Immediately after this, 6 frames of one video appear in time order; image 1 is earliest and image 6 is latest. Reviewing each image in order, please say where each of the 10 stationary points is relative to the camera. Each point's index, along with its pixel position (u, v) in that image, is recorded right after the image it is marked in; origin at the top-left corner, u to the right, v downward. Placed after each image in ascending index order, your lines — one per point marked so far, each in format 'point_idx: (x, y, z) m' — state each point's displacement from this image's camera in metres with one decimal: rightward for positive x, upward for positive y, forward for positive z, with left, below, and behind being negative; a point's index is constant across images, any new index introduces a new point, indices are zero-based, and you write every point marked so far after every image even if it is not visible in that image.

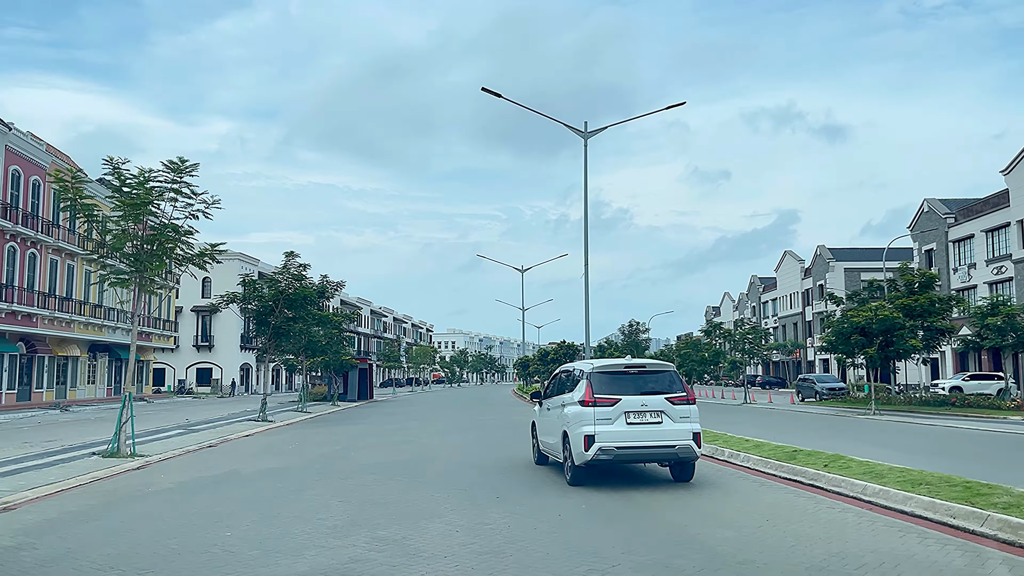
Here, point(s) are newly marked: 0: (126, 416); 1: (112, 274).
0: (-7.4, -2.5, +15.6) m
1: (-8.0, +0.3, +16.2) m
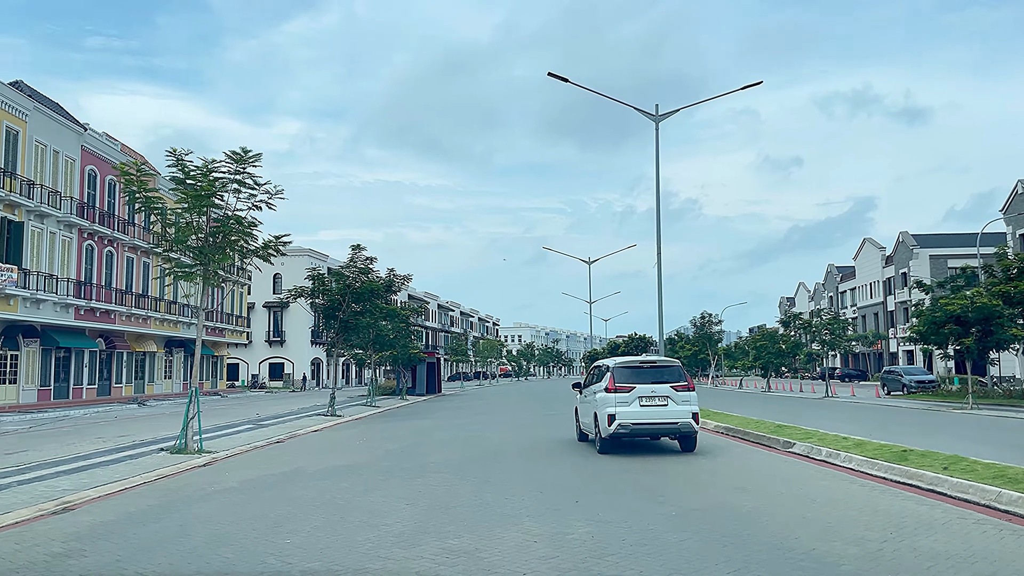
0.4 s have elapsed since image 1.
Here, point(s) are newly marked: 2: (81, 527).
0: (-6.0, -2.3, +15.4) m
1: (-6.6, +0.4, +16.0) m
2: (-4.4, -2.5, +8.3) m
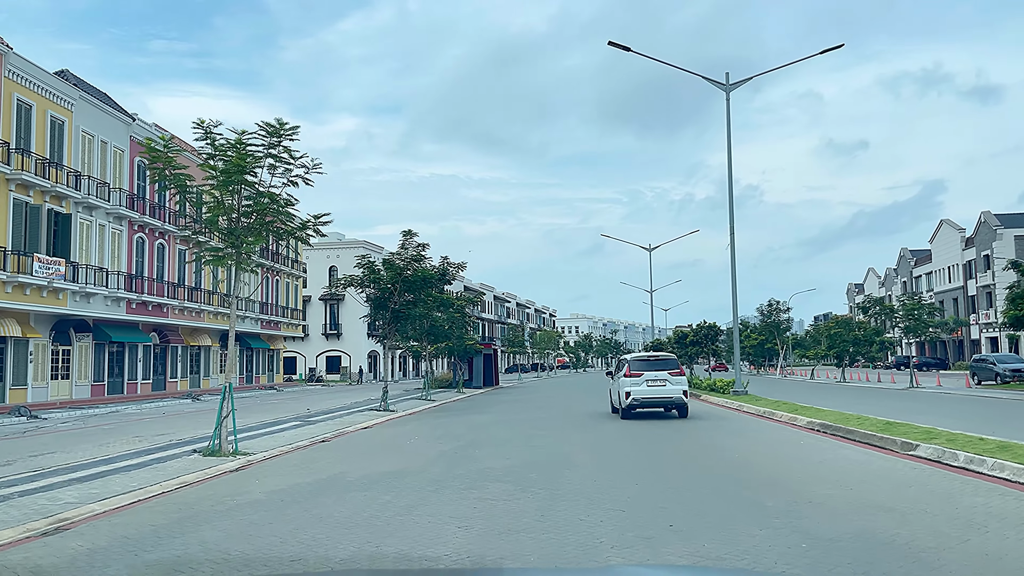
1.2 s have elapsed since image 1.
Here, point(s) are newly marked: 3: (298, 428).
0: (-4.9, -2.1, +14.0) m
1: (-5.4, +0.7, +14.6) m
2: (-3.7, -2.3, +6.8) m
3: (-5.2, -3.4, +19.7) m
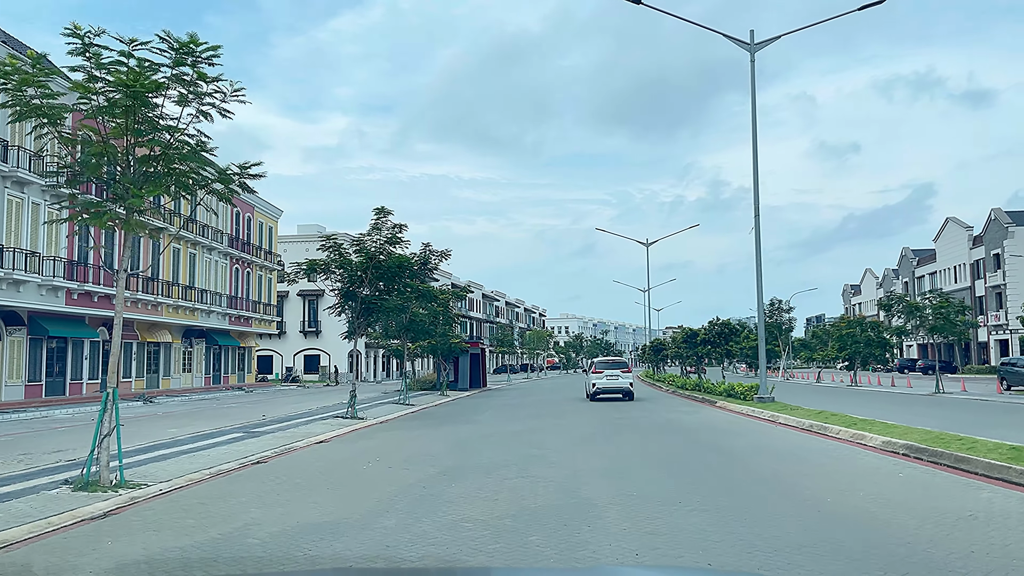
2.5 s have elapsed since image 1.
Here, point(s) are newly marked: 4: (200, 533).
0: (-5.0, -1.7, +10.2) m
1: (-5.6, +1.0, +10.8) m
2: (-3.7, -1.9, +3.0) m
3: (-5.4, -3.0, +15.9) m
4: (-2.9, -2.2, +7.7) m
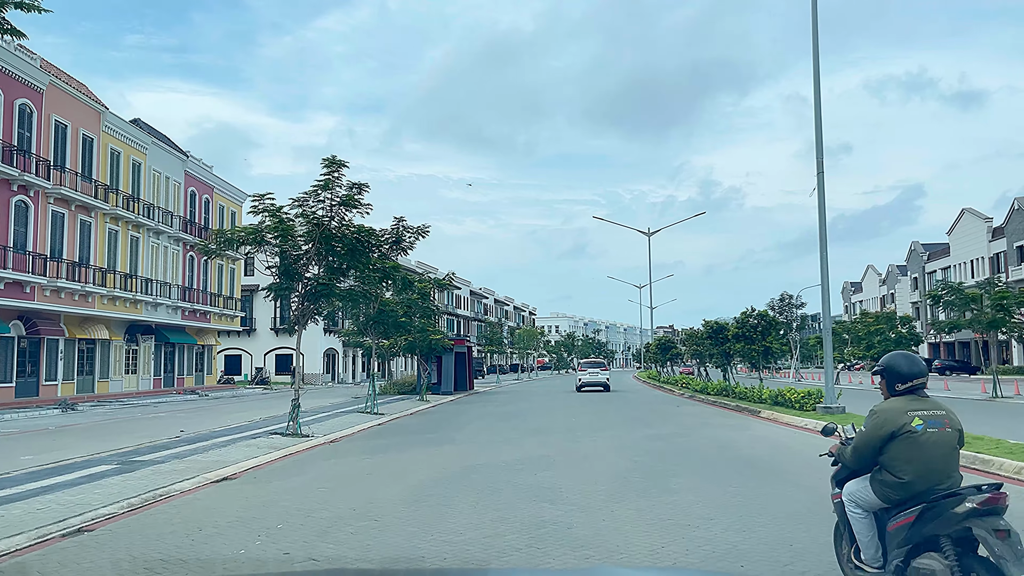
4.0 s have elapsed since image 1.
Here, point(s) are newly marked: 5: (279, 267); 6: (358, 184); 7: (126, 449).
0: (-5.0, -1.2, +4.7) m
1: (-5.6, +1.5, +5.4) m
2: (-3.6, -1.4, -2.4) m
3: (-5.4, -2.5, +10.5) m
4: (-2.9, -1.7, +2.3) m
5: (-5.3, +0.5, +19.4) m
6: (-3.5, +2.3, +18.4) m
7: (-6.8, -2.8, +14.4) m
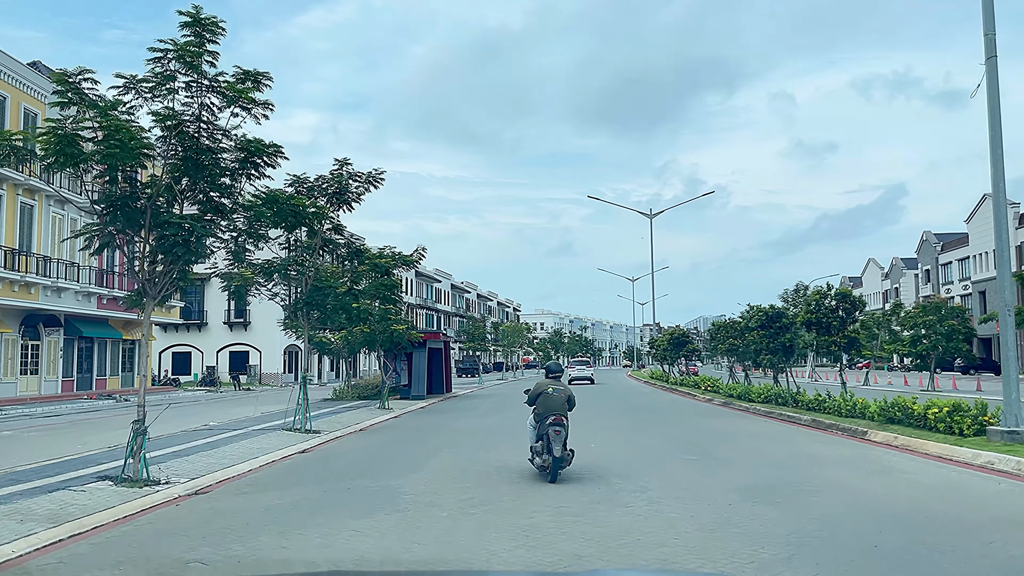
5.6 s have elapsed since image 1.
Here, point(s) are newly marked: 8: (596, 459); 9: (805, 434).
0: (-4.9, -0.5, -2.2) m
1: (-5.5, +2.2, -1.6) m
2: (-3.4, -0.7, -9.3) m
3: (-5.5, -1.8, +3.5) m
4: (-2.7, -1.1, -4.6) m
5: (-5.5, +1.2, +12.4) m
6: (-3.6, +3.0, +11.5) m
7: (-6.9, -2.2, +7.4) m
8: (+1.8, -3.4, +17.3) m
9: (+5.6, -2.8, +15.7) m
